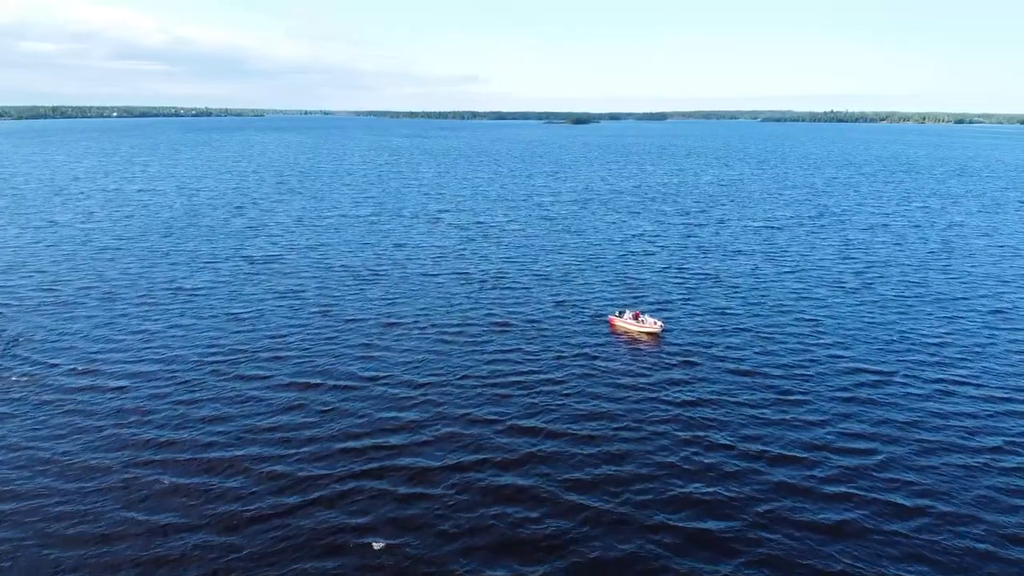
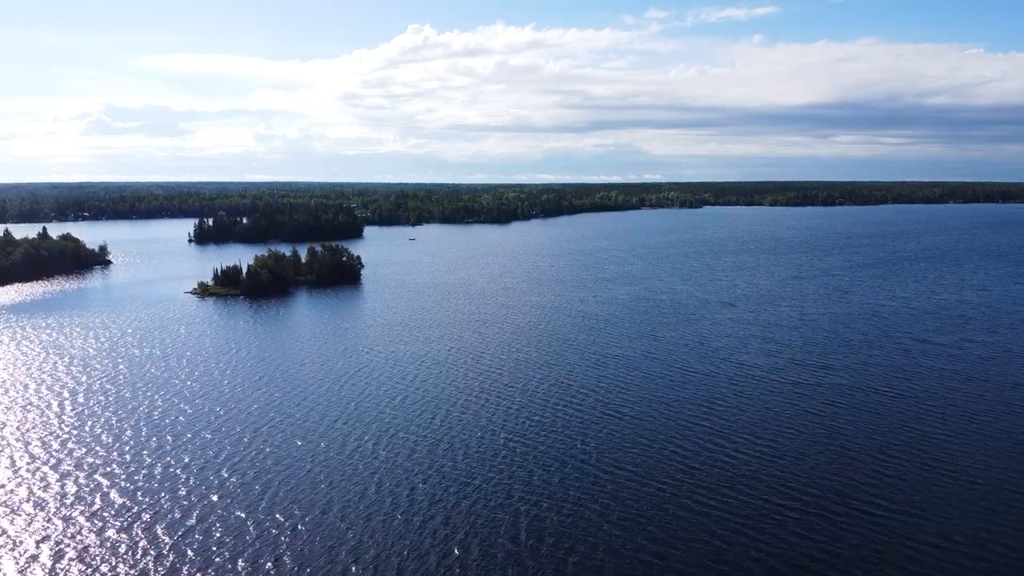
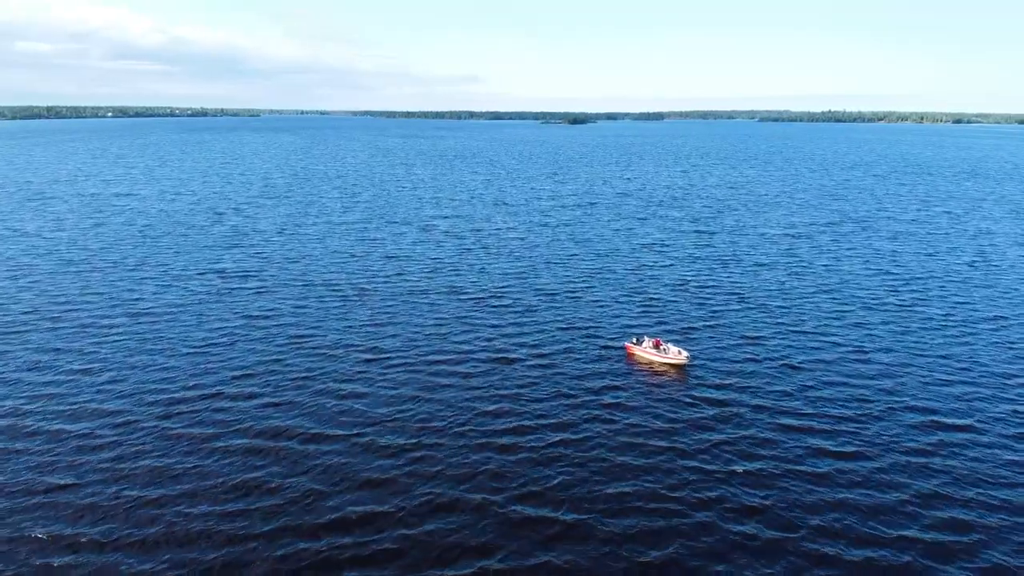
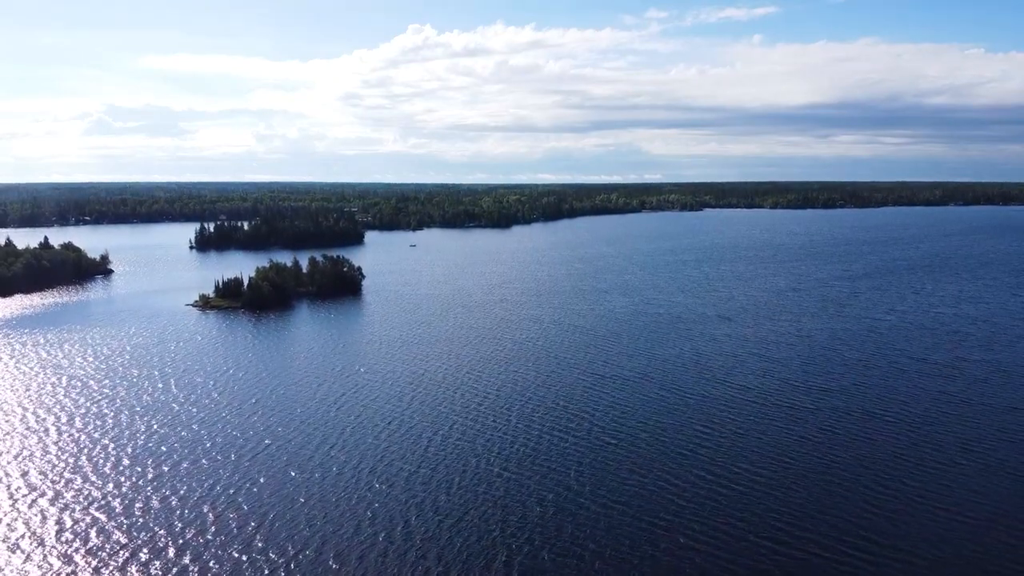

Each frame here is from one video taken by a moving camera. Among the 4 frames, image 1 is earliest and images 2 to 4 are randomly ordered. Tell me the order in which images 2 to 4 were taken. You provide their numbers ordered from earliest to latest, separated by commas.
3, 2, 4
